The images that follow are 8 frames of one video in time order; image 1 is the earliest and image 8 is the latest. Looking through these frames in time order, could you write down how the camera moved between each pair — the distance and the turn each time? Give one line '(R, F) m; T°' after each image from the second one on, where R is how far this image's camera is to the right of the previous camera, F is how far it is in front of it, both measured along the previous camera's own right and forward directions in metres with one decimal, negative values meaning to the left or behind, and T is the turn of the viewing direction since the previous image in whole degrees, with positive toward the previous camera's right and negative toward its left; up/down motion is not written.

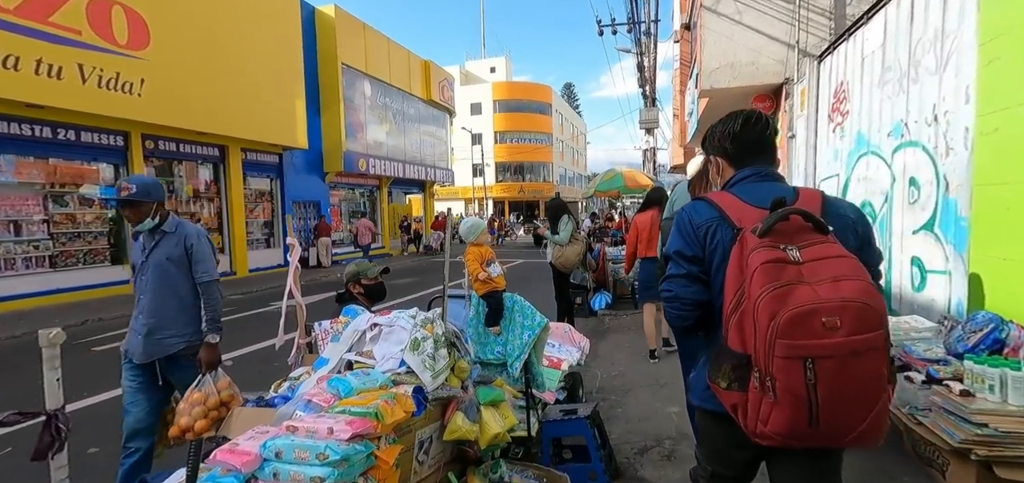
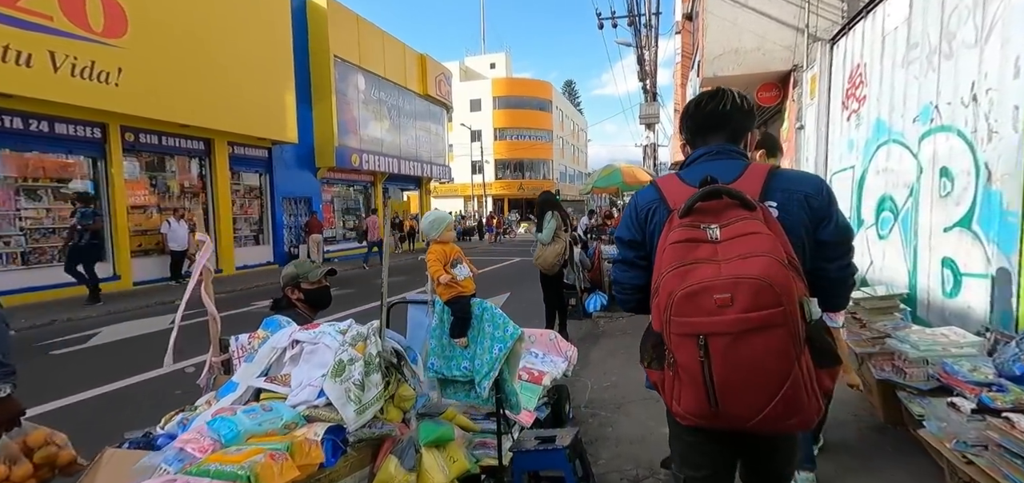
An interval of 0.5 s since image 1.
(+0.2, +0.4) m; 0°
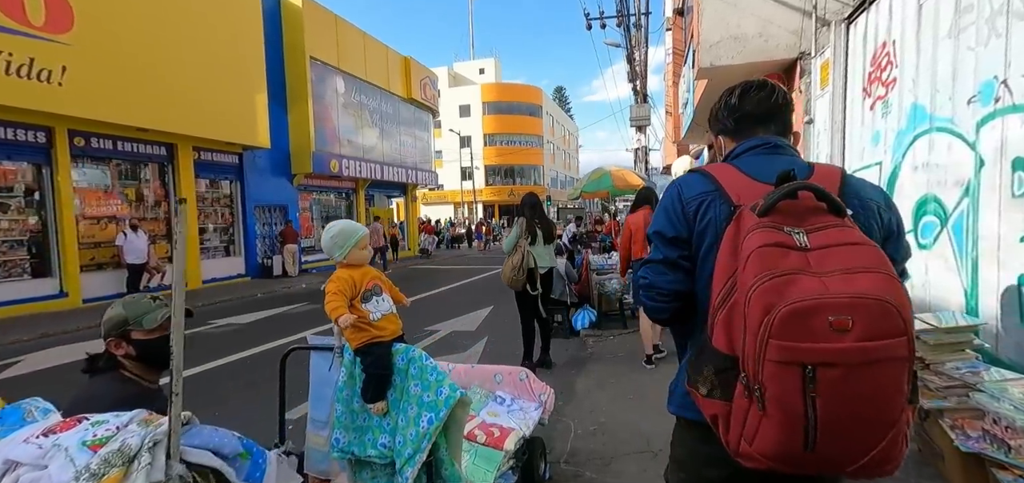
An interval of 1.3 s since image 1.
(+0.2, +0.7) m; +1°
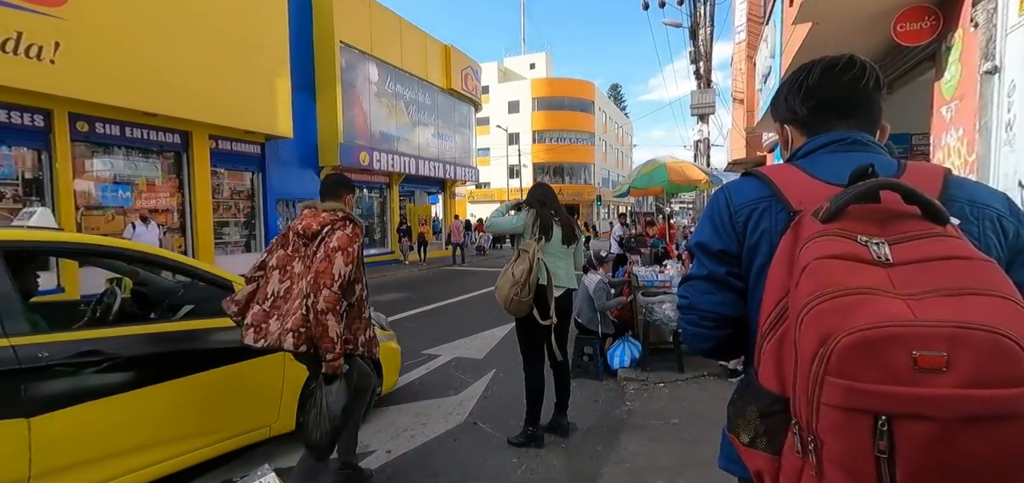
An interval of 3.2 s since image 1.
(+0.4, +1.7) m; -6°
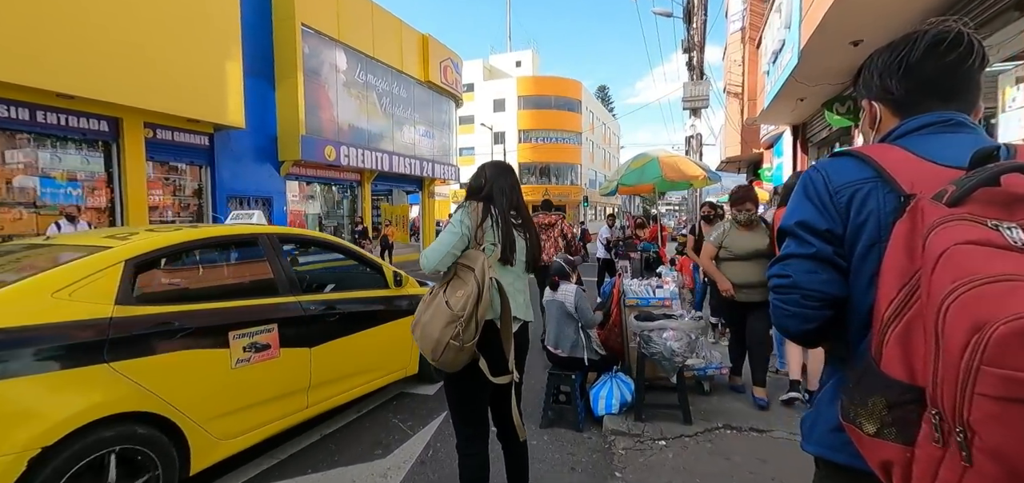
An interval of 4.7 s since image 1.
(+0.3, +1.2) m; +2°
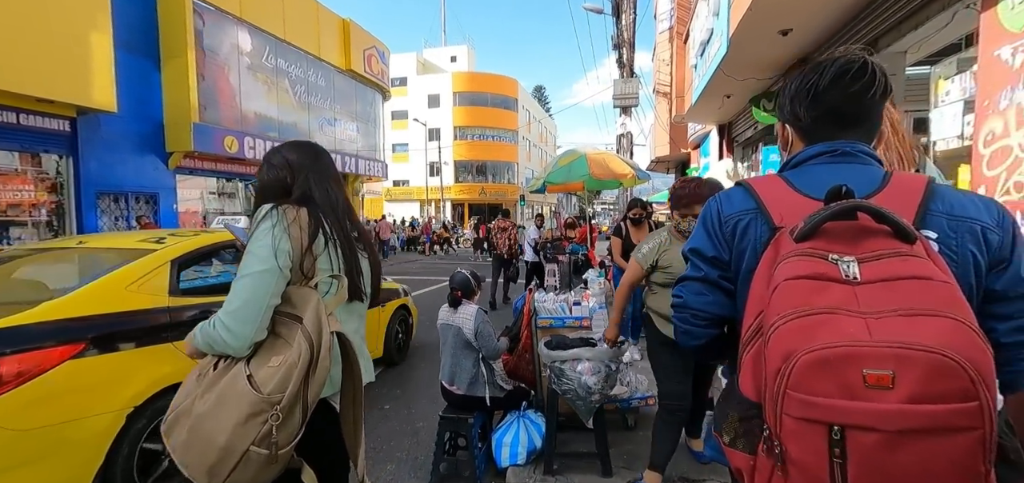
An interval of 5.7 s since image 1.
(+0.4, +0.7) m; +7°
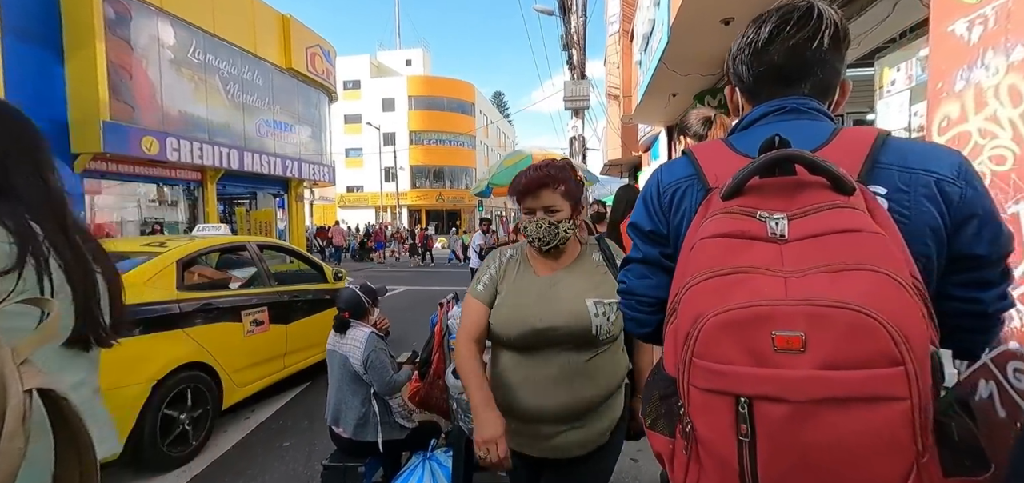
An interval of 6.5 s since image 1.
(+0.3, +0.5) m; +5°
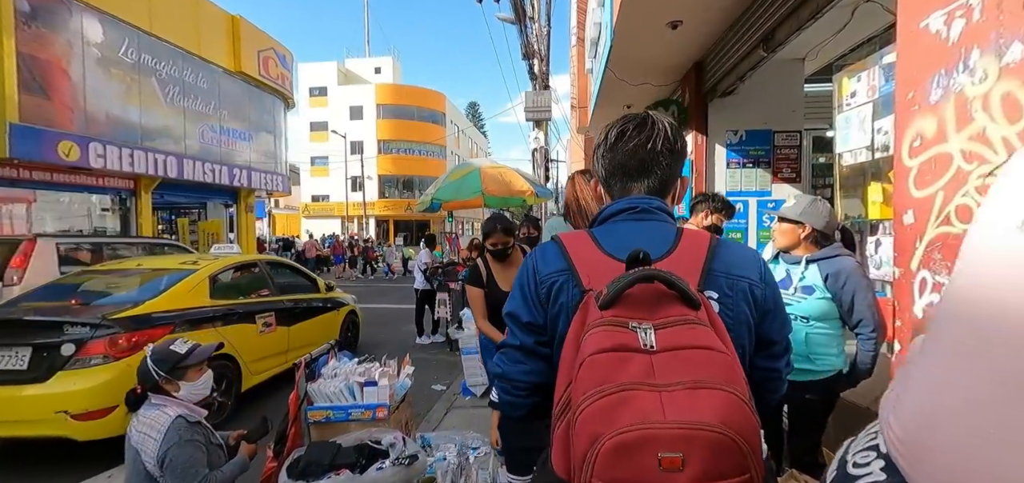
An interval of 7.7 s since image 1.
(+0.4, +0.6) m; +3°
